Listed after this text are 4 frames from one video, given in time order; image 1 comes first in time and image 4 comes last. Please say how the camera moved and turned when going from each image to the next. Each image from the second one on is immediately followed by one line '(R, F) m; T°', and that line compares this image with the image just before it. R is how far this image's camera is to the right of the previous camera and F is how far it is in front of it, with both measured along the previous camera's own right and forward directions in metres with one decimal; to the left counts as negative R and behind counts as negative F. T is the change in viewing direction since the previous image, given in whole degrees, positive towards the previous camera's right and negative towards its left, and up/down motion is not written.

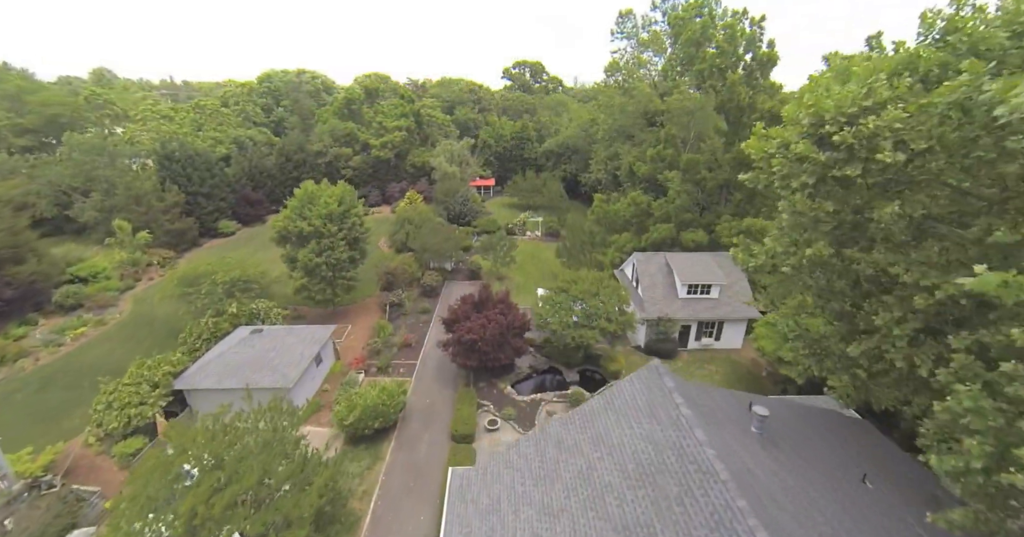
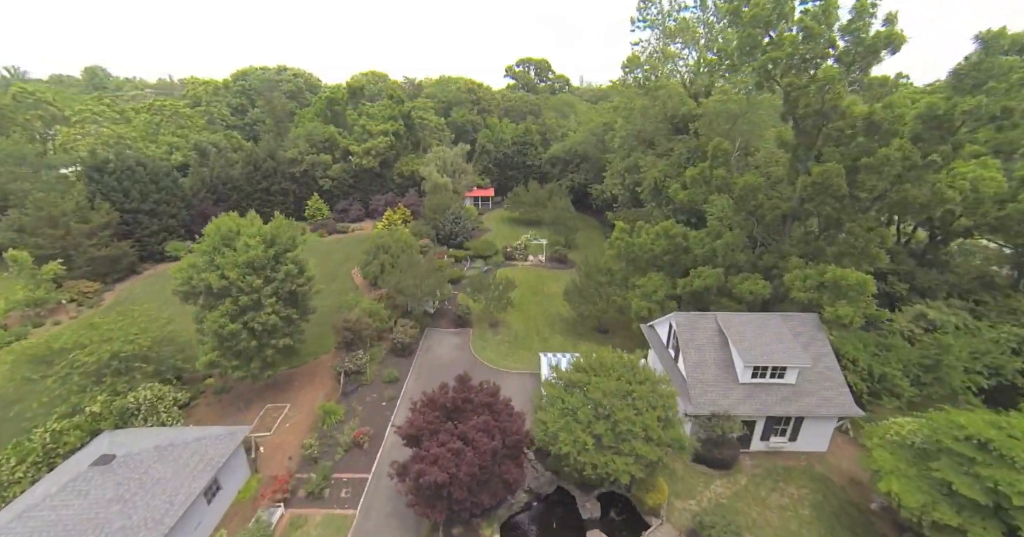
(+0.4, +7.3) m; -1°
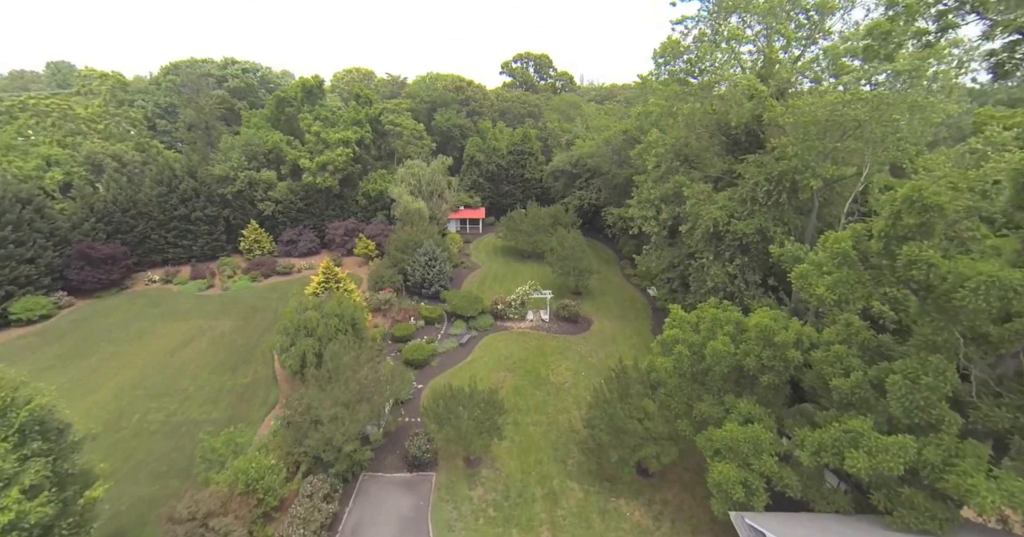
(+0.4, +11.4) m; 0°
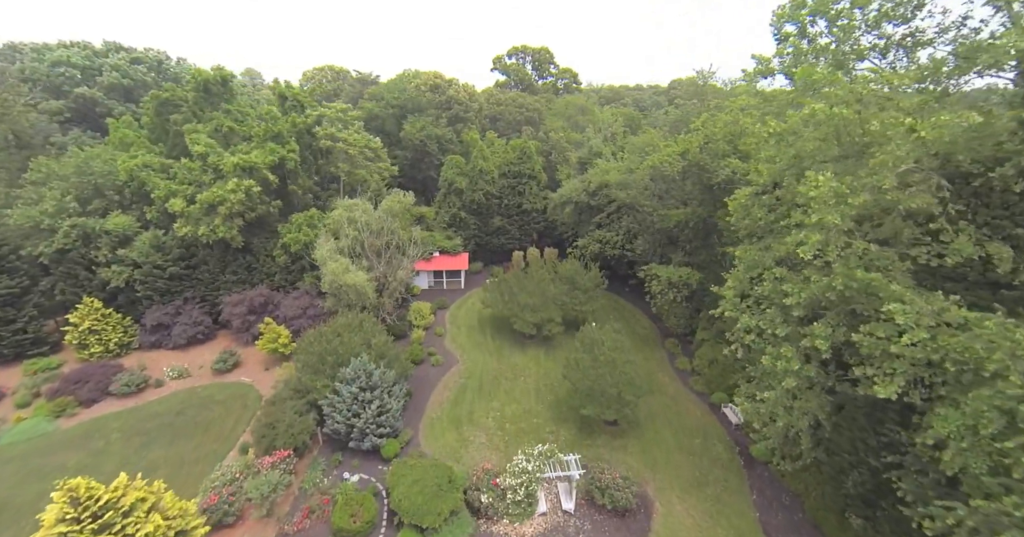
(-0.1, +15.0) m; +1°
